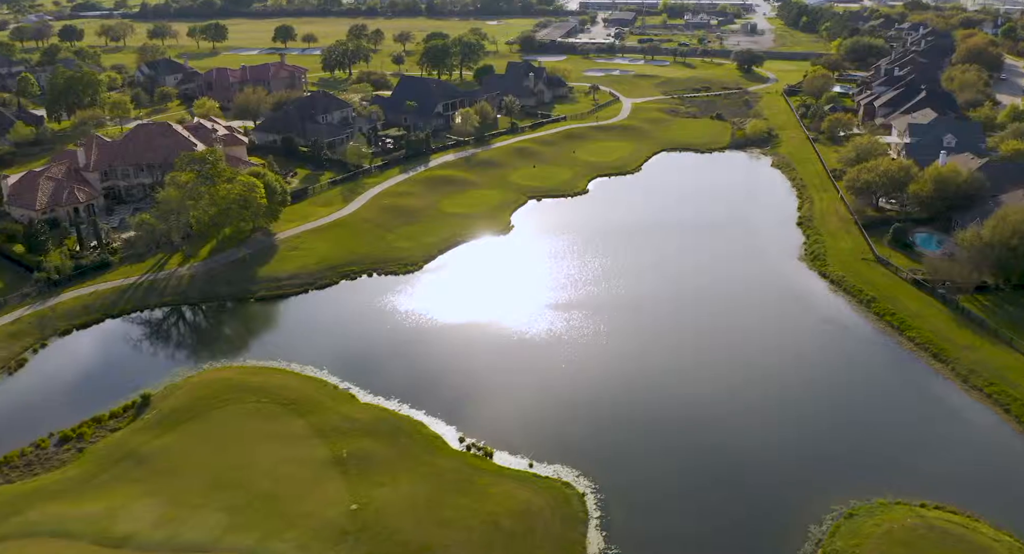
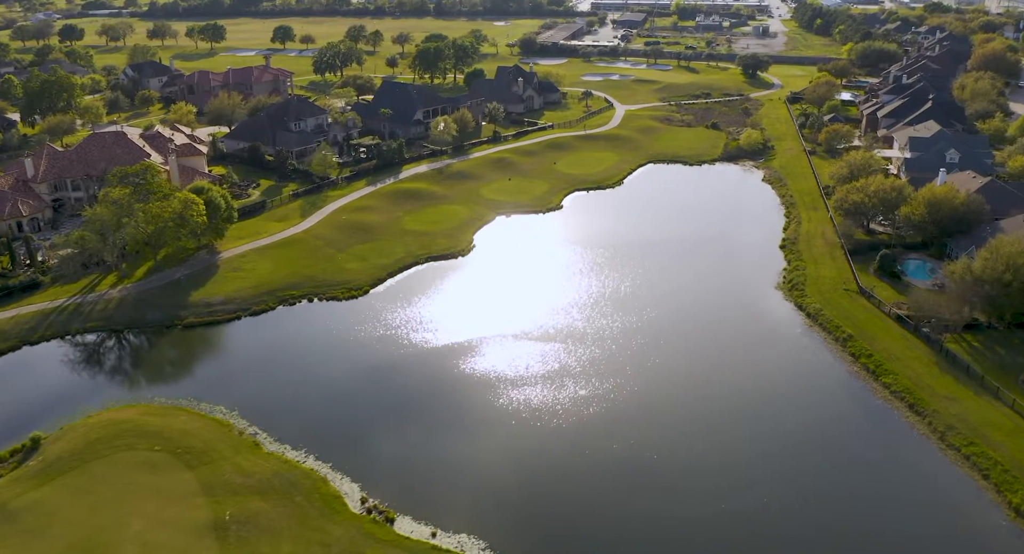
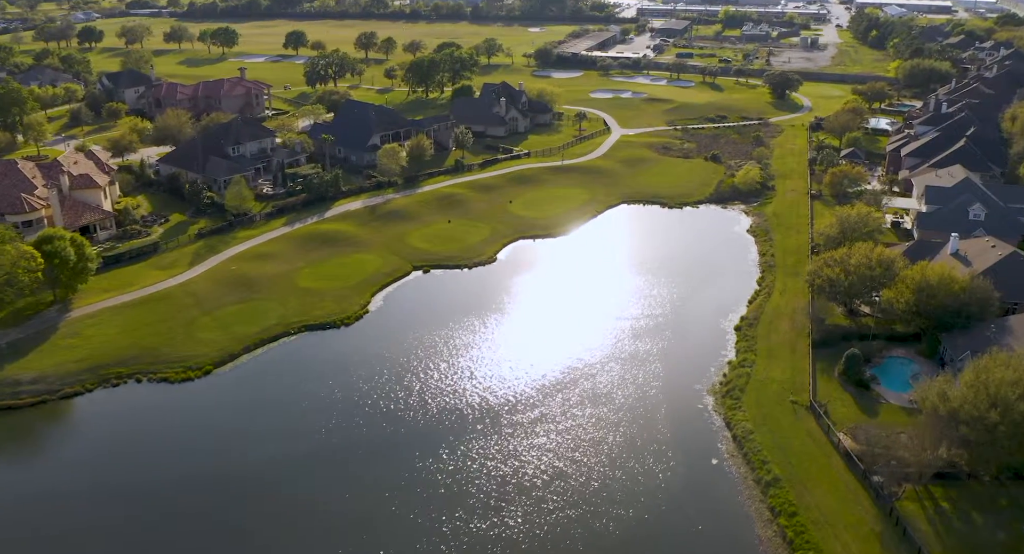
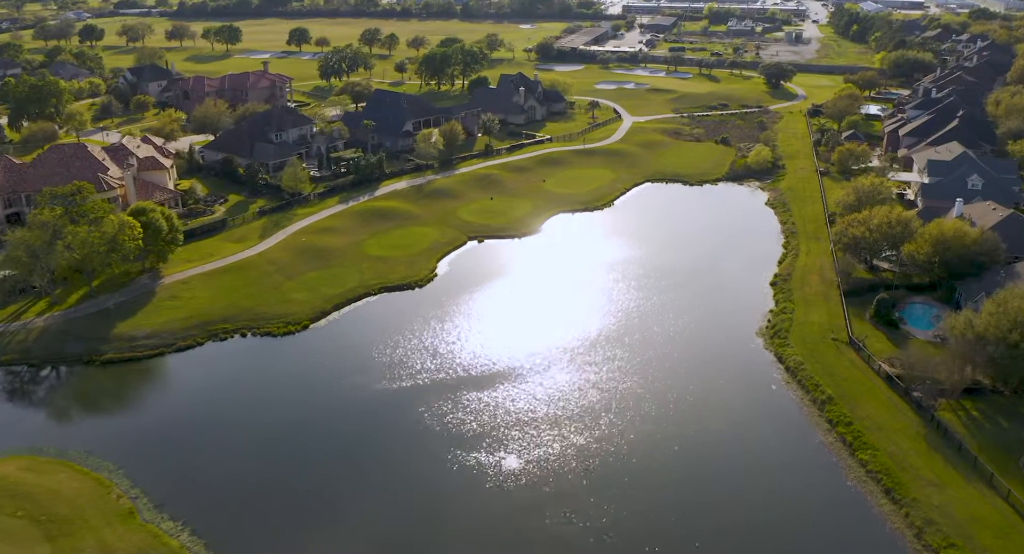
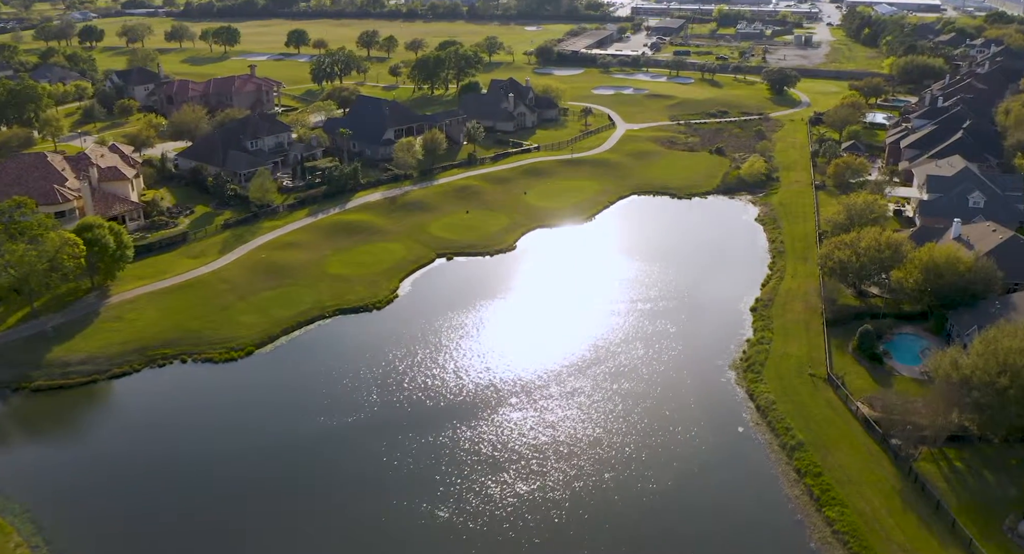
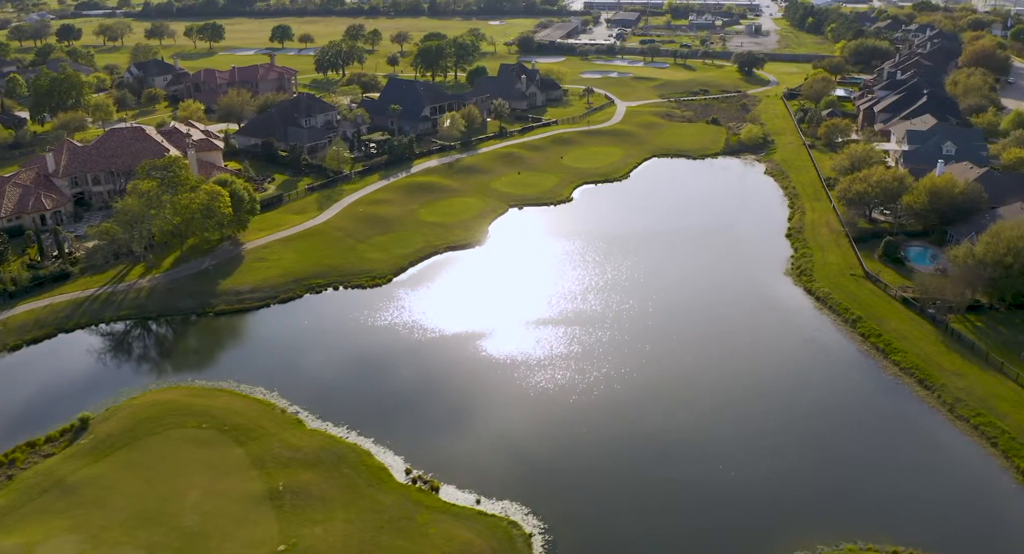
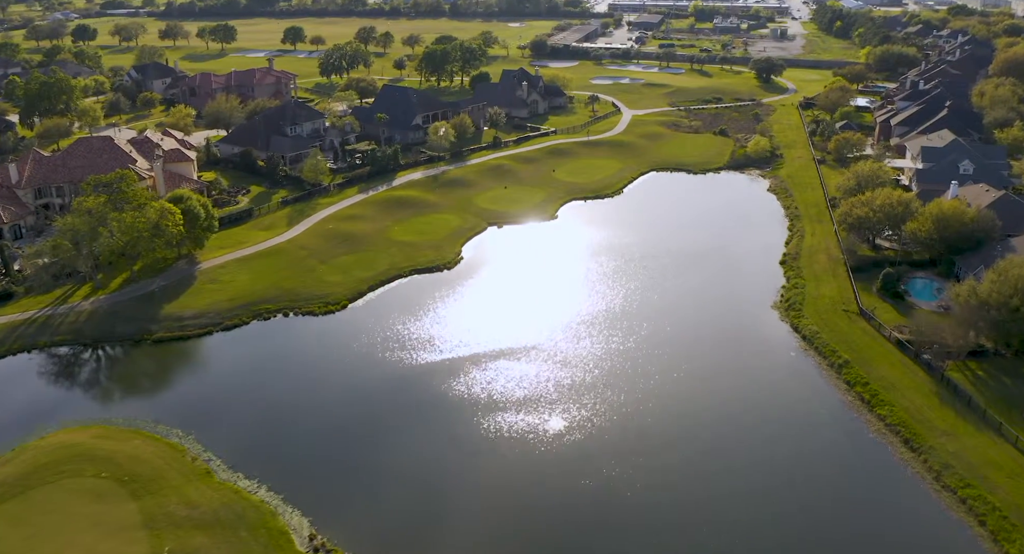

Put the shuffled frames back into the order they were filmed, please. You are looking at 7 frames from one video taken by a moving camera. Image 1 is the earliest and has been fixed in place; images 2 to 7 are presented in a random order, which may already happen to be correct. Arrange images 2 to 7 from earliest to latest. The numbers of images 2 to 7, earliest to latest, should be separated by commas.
6, 2, 7, 4, 5, 3
